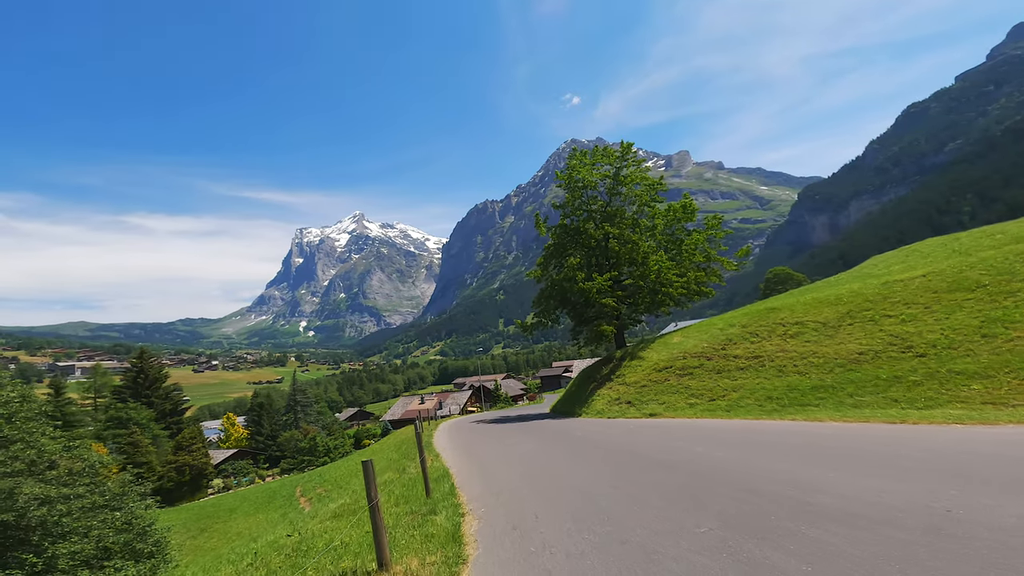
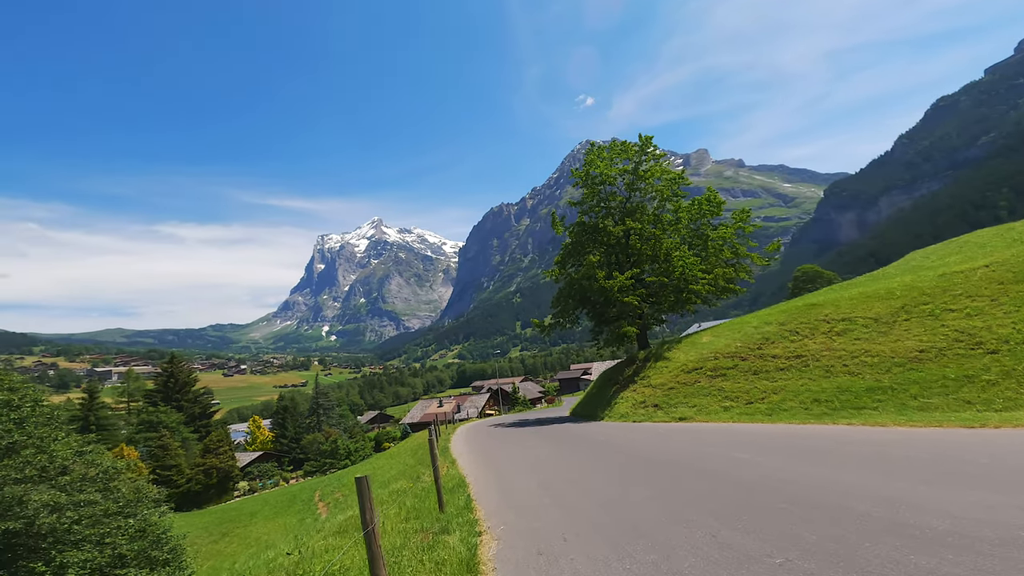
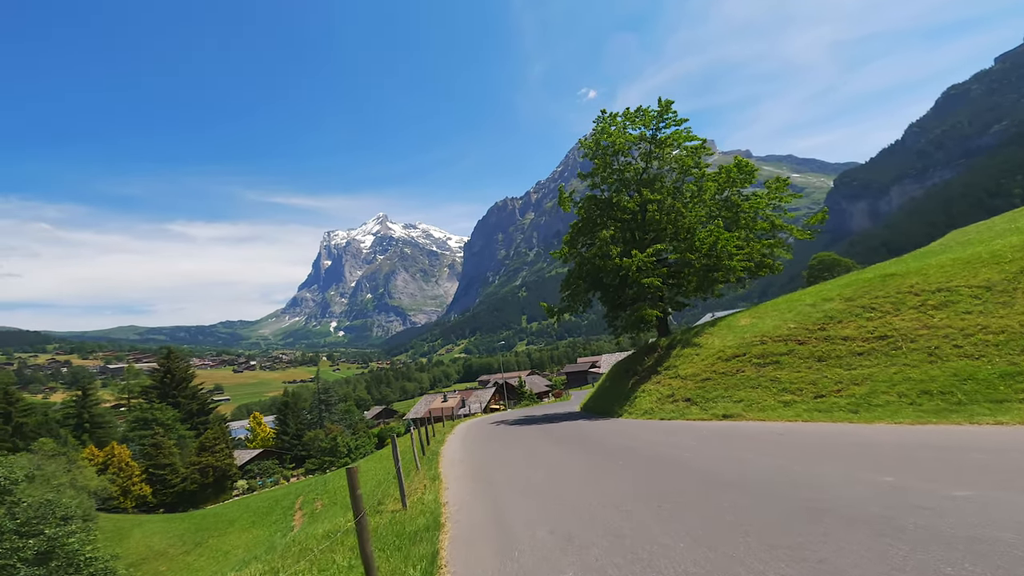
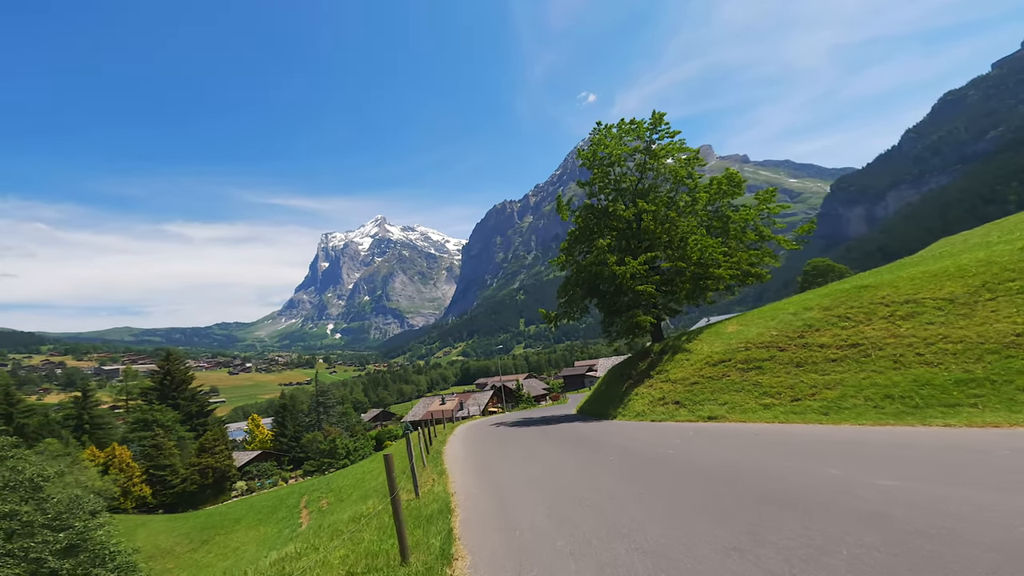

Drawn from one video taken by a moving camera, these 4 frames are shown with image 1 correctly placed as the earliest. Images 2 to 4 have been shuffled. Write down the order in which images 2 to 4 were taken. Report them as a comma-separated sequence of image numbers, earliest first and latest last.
2, 4, 3
